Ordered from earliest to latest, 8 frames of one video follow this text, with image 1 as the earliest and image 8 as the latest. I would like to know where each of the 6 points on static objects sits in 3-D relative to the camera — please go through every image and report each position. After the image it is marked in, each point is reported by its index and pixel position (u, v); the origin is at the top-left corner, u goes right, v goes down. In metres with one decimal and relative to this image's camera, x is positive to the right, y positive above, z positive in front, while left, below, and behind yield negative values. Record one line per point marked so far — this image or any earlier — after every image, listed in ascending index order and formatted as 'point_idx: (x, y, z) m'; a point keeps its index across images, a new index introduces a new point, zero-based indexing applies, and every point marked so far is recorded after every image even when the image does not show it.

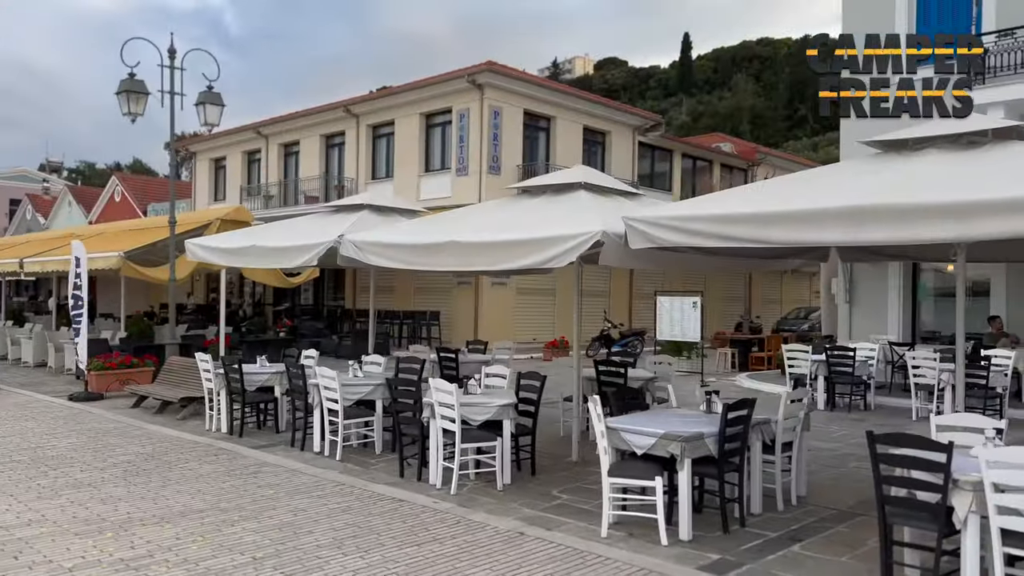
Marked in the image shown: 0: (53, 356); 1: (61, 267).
0: (-9.2, -1.4, +16.1) m
1: (-8.6, +0.4, +15.5) m
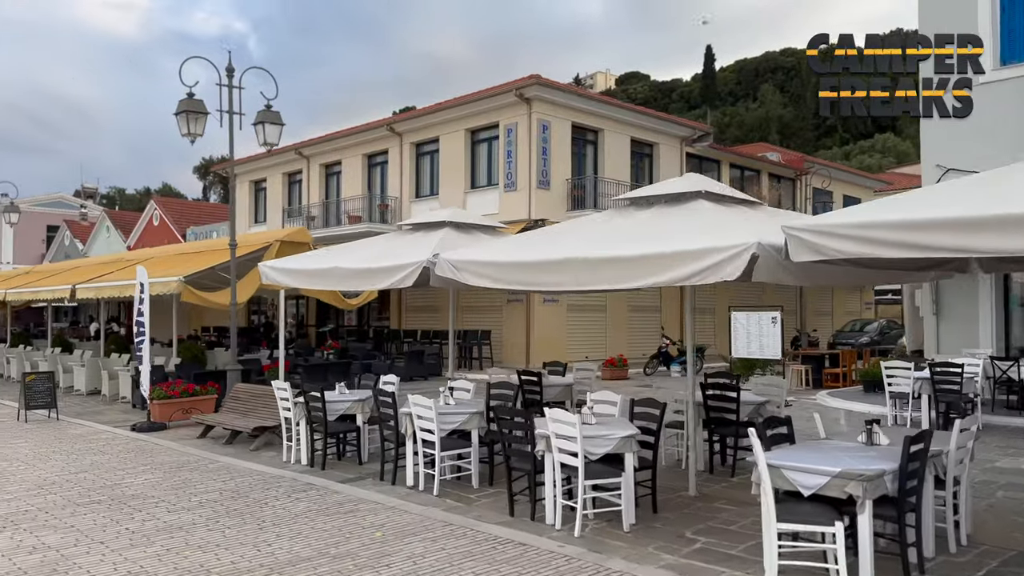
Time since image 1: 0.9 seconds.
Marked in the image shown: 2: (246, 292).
0: (-7.9, -1.9, +15.7) m
1: (-7.4, -0.1, +15.2) m
2: (-4.4, 0.0, +13.4) m
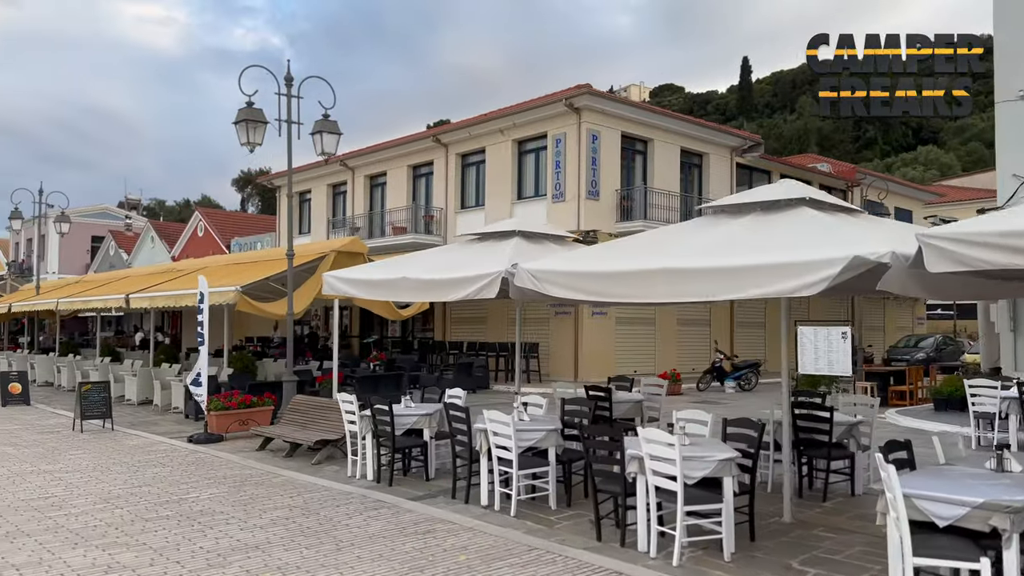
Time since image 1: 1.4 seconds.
0: (-6.9, -2.1, +15.7) m
1: (-6.4, -0.3, +15.1) m
2: (-3.4, -0.2, +13.3) m
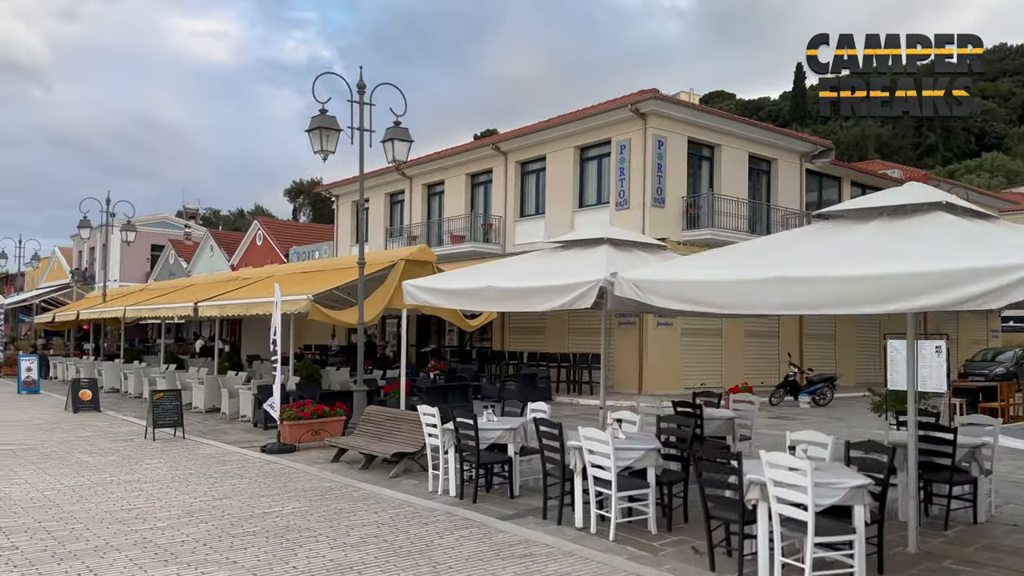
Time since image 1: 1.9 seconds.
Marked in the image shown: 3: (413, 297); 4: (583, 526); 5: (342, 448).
0: (-5.5, -2.2, +15.7) m
1: (-5.1, -0.4, +15.1) m
2: (-2.2, -0.3, +13.1) m
3: (-1.1, -0.1, +9.1) m
4: (+0.6, -2.0, +6.9) m
5: (-2.2, -2.1, +10.5) m
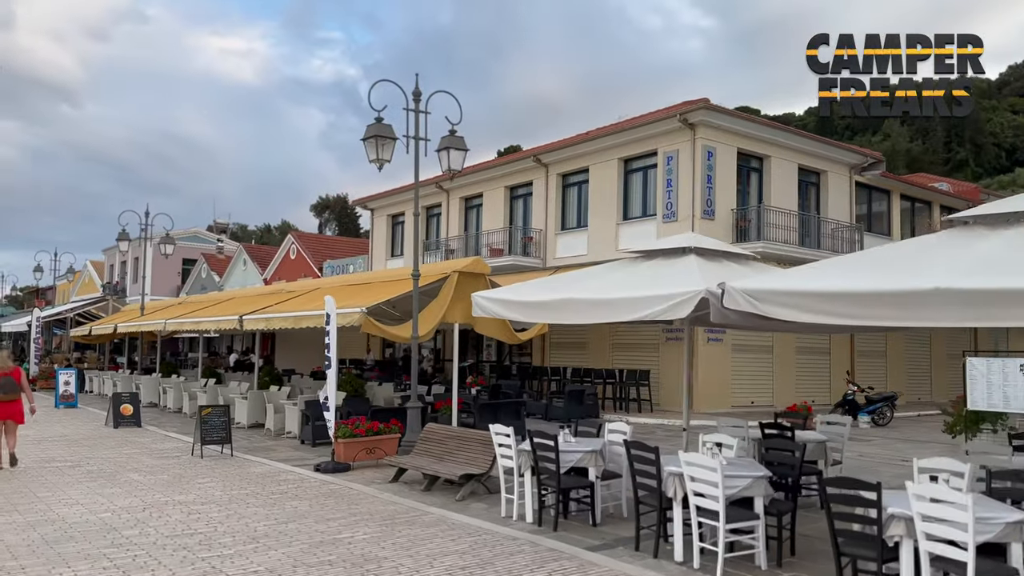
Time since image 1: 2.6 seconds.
0: (-4.5, -2.5, +15.3) m
1: (-4.1, -0.7, +14.7) m
2: (-1.3, -0.6, +12.7) m
3: (-0.3, -0.2, +8.7) m
4: (+1.4, -2.1, +6.3) m
5: (-1.4, -2.3, +10.0) m
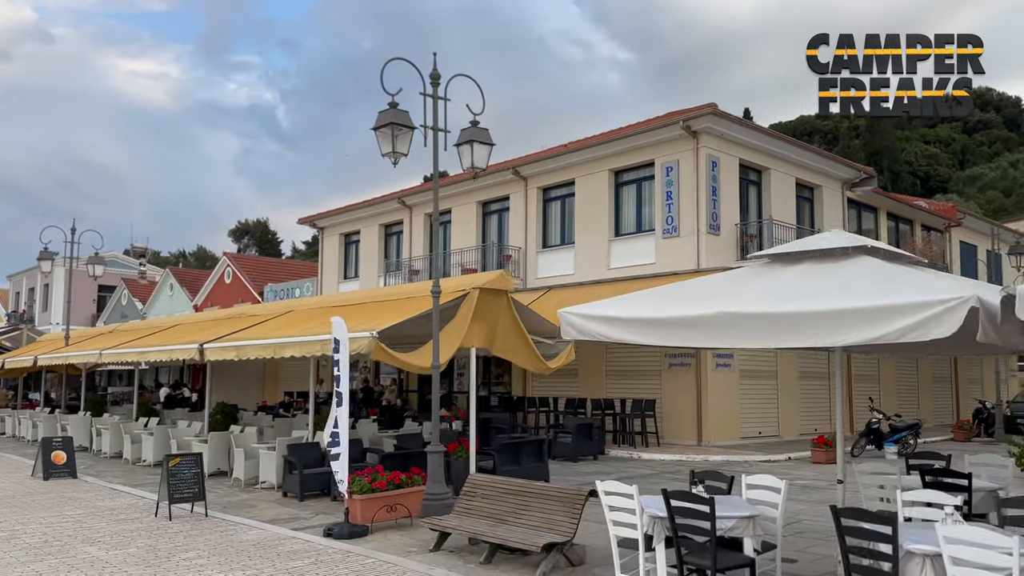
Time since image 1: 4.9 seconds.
0: (-4.3, -2.8, +12.8) m
1: (-3.8, -1.0, +12.4) m
2: (-0.8, -0.8, +10.6) m
3: (+0.6, -0.3, +6.7) m
4: (+2.5, -2.2, +4.5) m
5: (-0.6, -2.4, +7.9) m
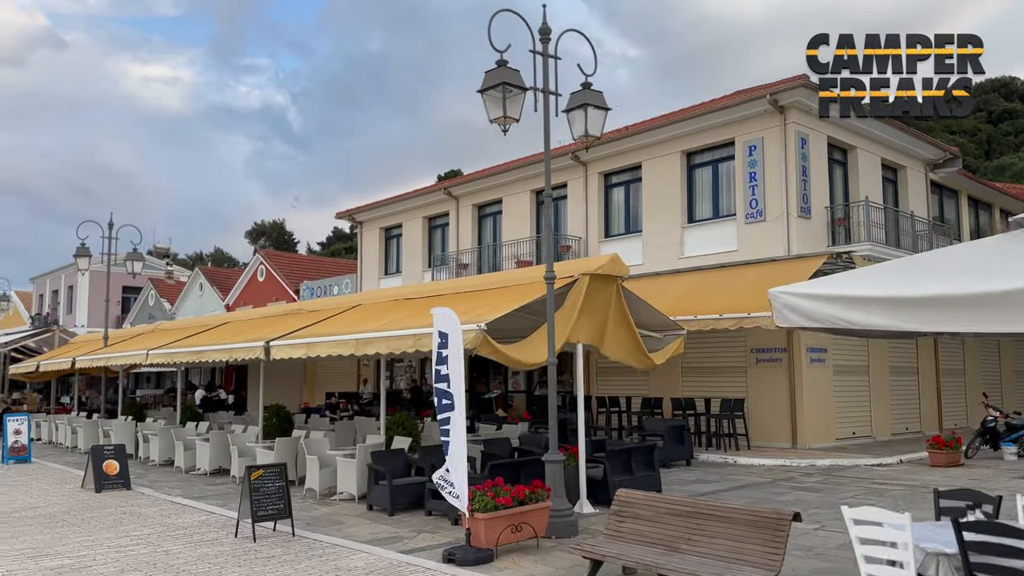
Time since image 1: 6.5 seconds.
0: (-2.8, -2.7, +11.6) m
1: (-2.3, -0.8, +11.1) m
2: (+0.6, -0.6, +9.3) m
3: (+1.9, -0.2, +5.4) m
4: (+3.8, -2.0, +3.1) m
5: (+0.8, -2.2, +6.6) m
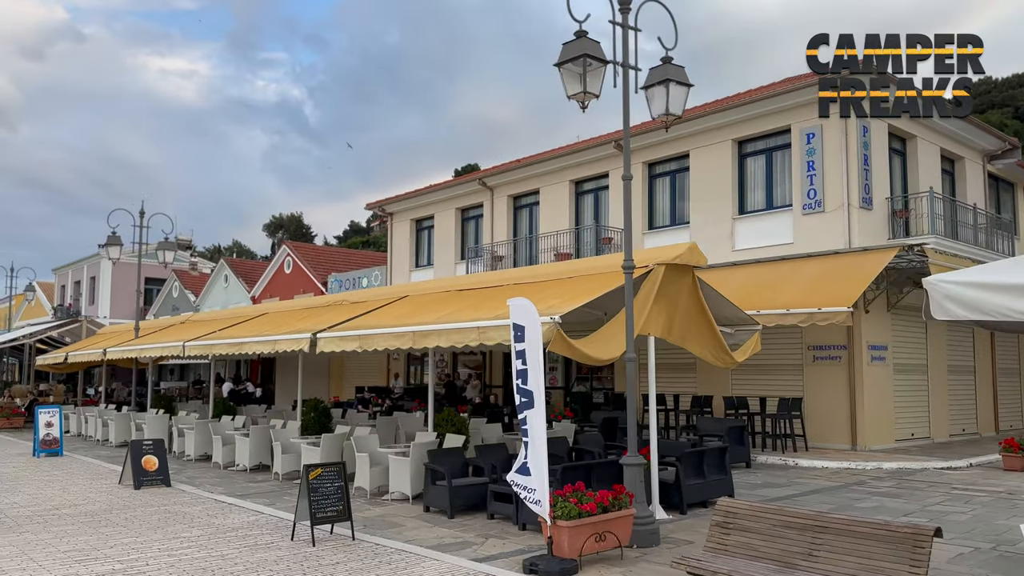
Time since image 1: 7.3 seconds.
0: (-1.9, -2.5, +11.0) m
1: (-1.5, -0.7, +10.5) m
2: (+1.4, -0.5, +8.6) m
3: (+2.7, -0.1, +4.7) m
4: (+4.5, -1.9, +2.5) m
5: (+1.5, -2.2, +6.0) m
